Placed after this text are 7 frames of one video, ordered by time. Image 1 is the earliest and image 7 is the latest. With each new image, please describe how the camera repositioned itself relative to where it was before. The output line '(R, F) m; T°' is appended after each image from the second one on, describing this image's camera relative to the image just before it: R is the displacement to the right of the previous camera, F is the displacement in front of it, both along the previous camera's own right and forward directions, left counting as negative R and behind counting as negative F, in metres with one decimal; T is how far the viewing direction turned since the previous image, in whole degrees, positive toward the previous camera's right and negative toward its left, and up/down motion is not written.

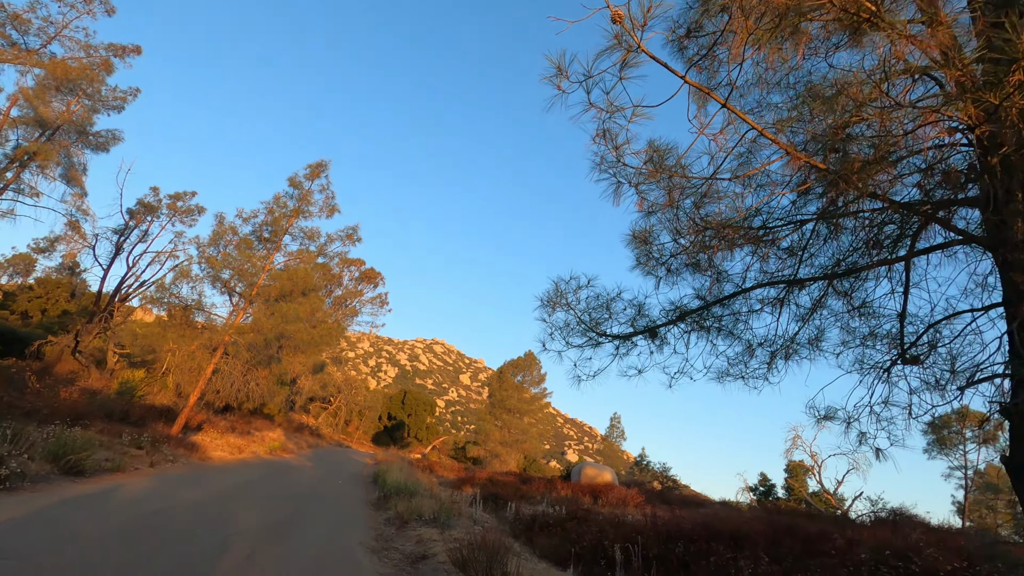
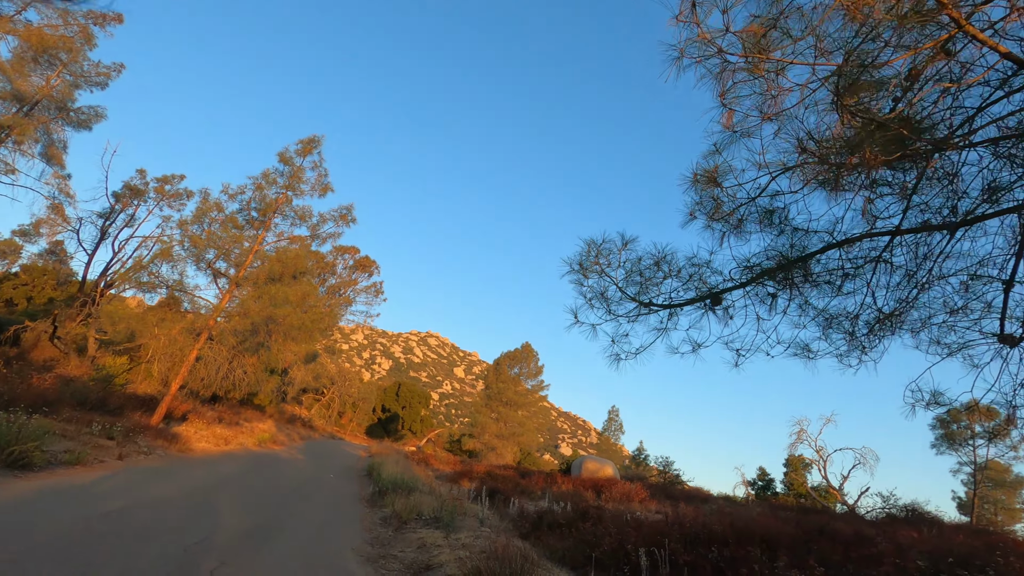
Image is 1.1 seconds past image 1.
(-0.3, +0.9) m; +1°
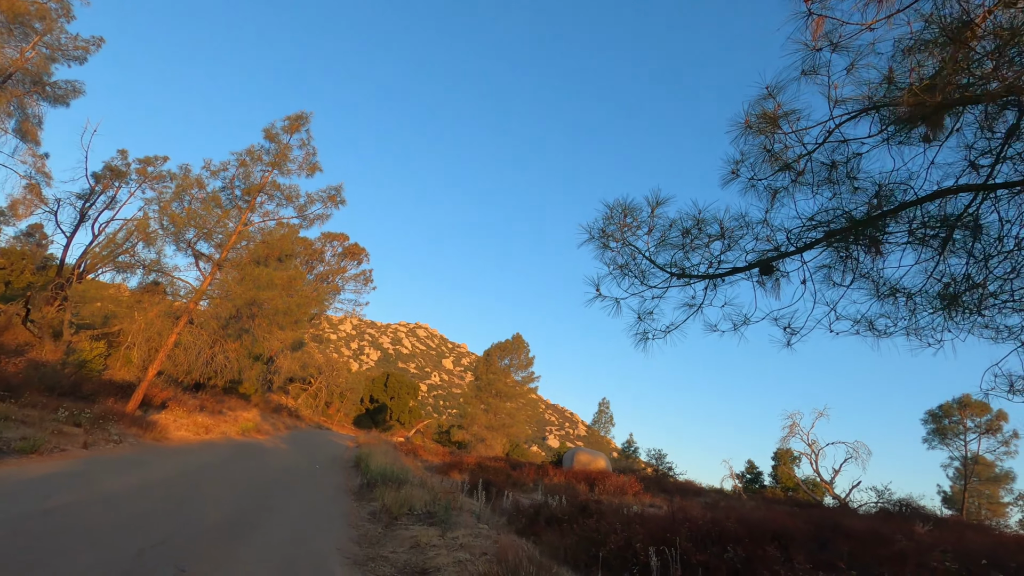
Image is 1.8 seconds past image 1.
(-0.2, +0.6) m; +1°
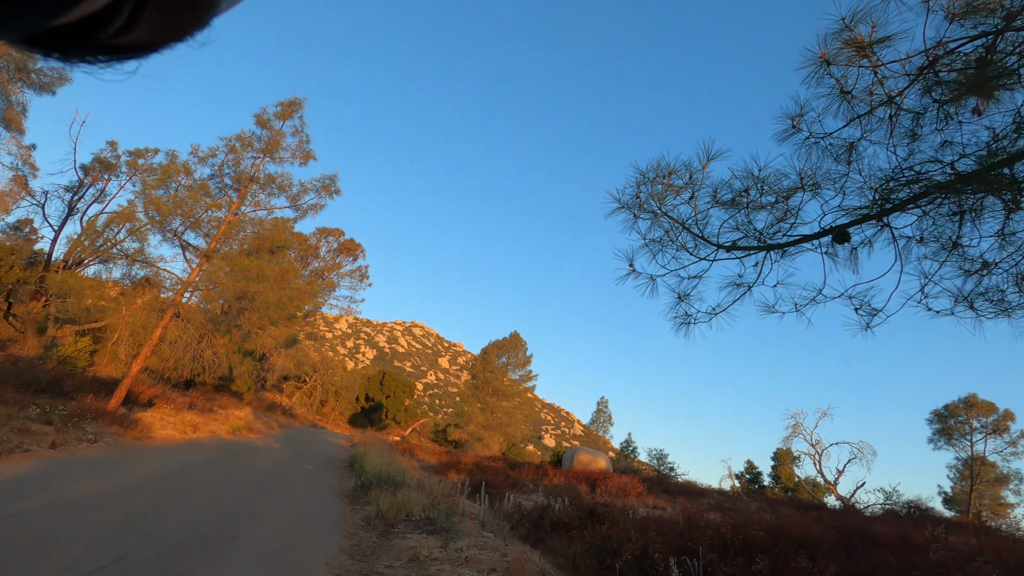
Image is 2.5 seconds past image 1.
(-0.1, +0.6) m; 0°
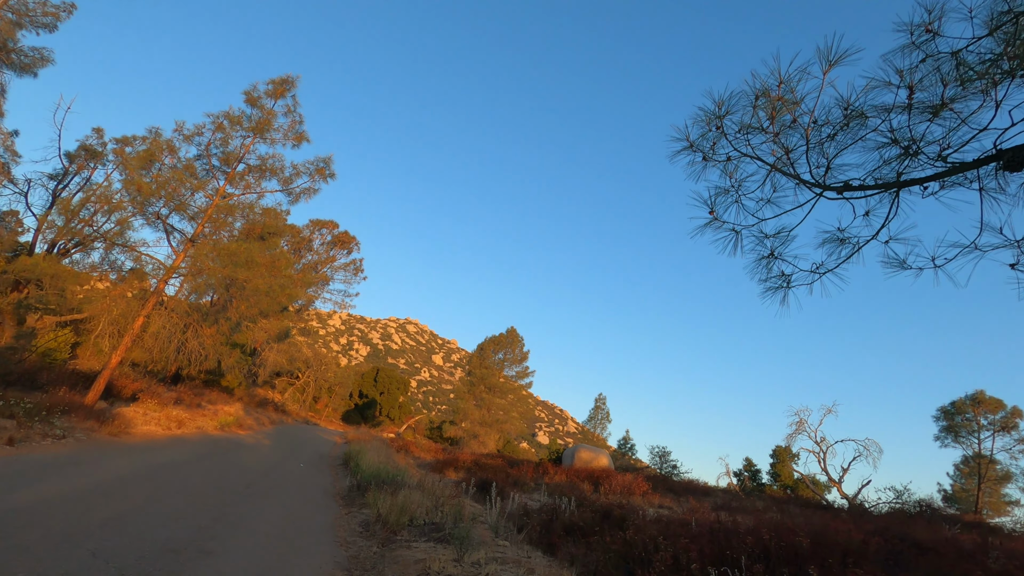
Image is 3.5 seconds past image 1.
(-0.3, +0.7) m; +1°
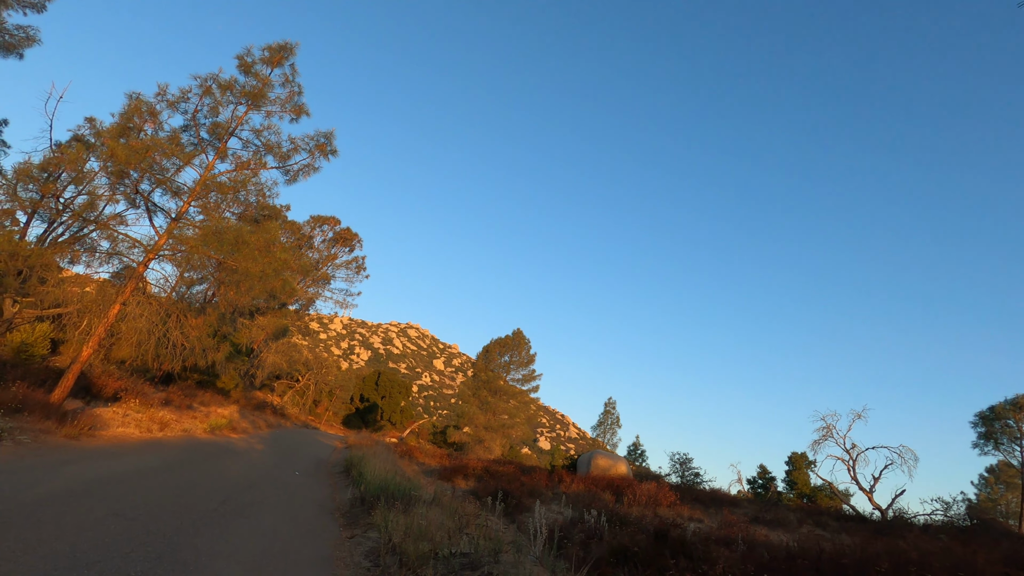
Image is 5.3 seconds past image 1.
(-0.5, +1.5) m; 0°
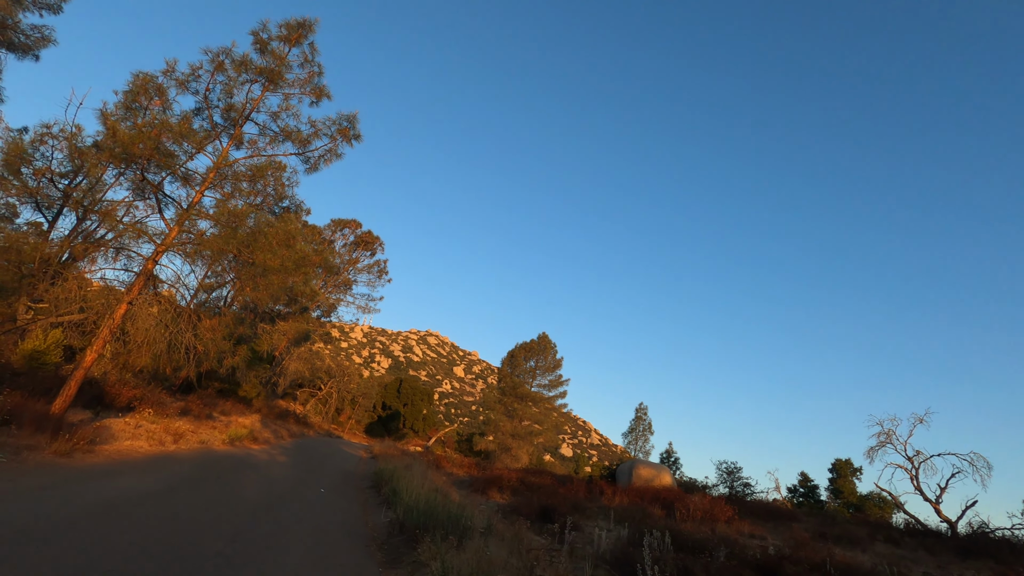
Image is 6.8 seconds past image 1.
(-0.6, +1.3) m; -2°
